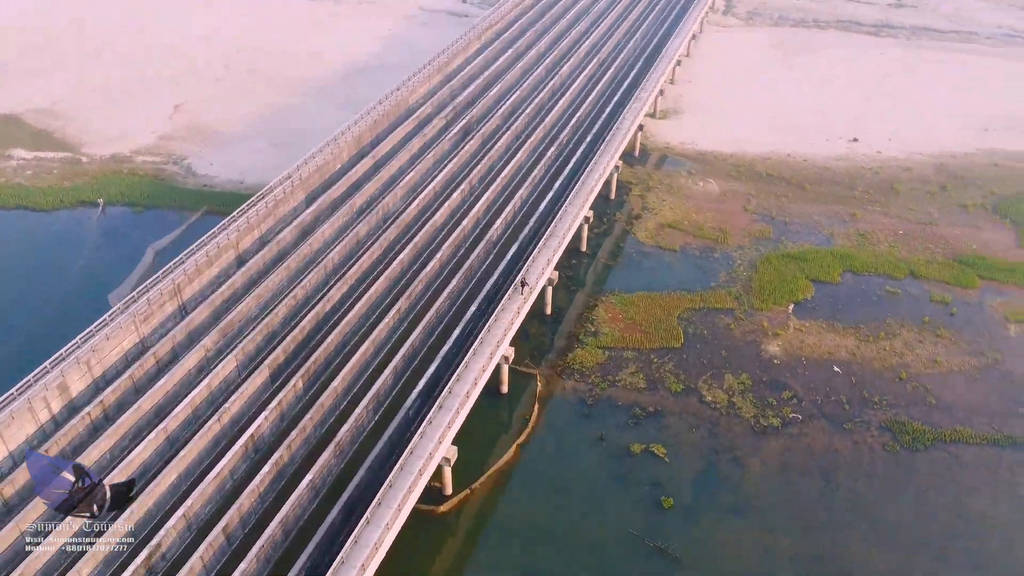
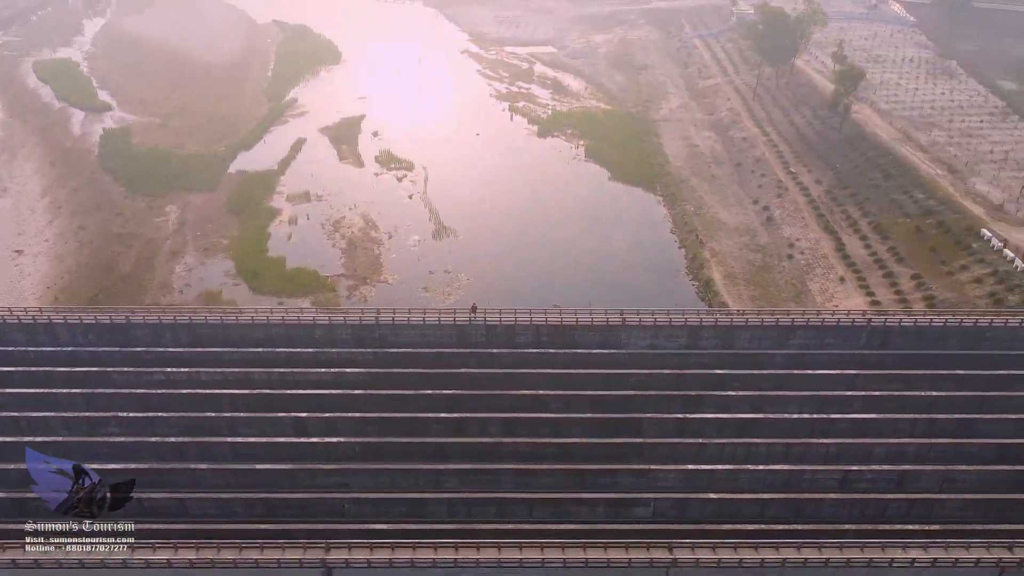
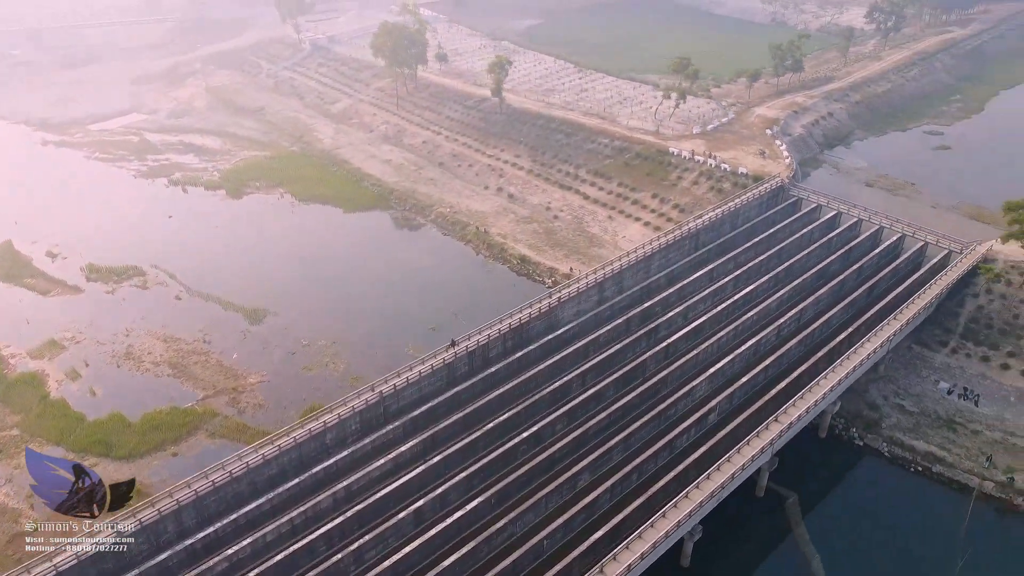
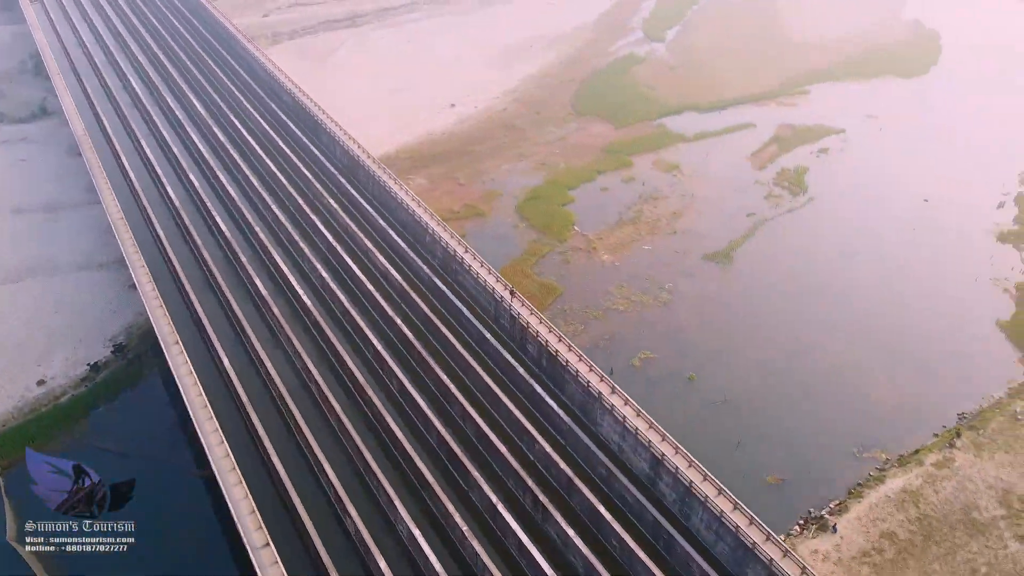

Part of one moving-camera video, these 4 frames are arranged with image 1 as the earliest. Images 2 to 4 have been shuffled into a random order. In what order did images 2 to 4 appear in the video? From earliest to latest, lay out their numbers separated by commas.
4, 2, 3
